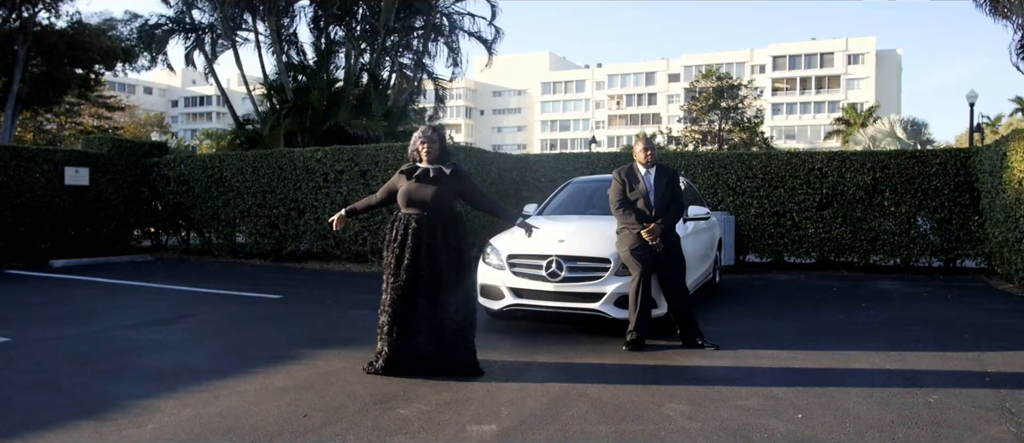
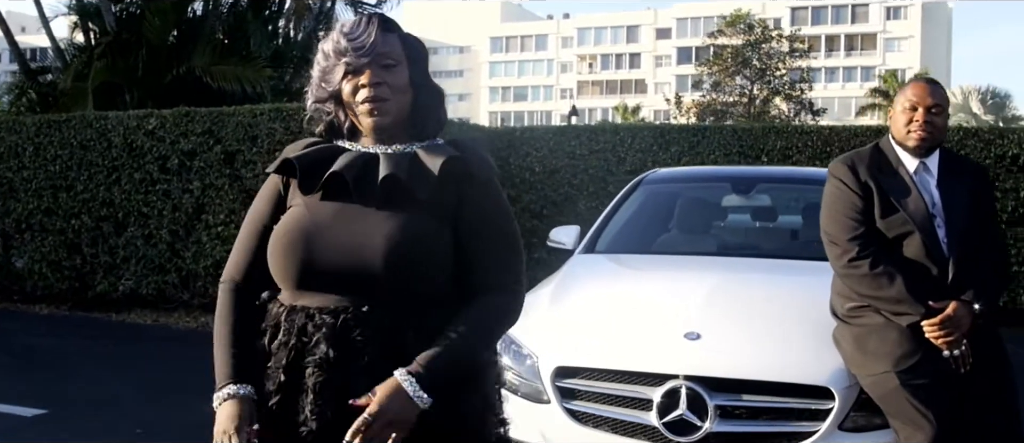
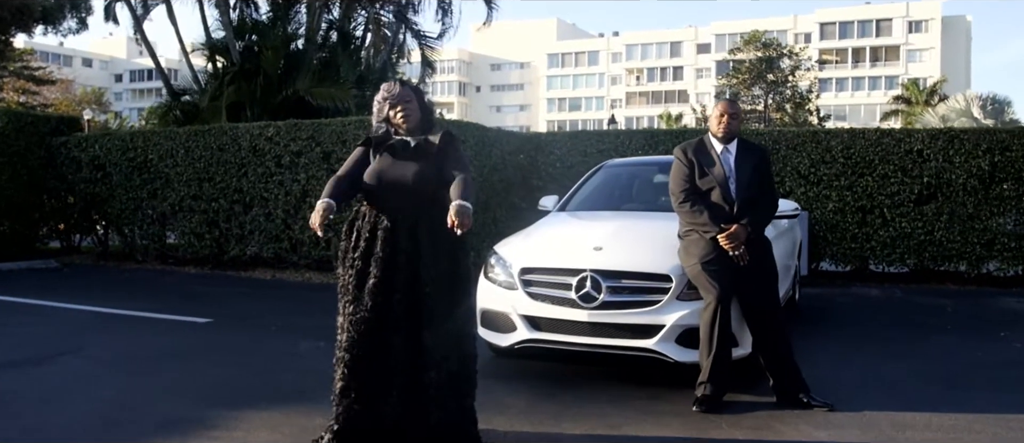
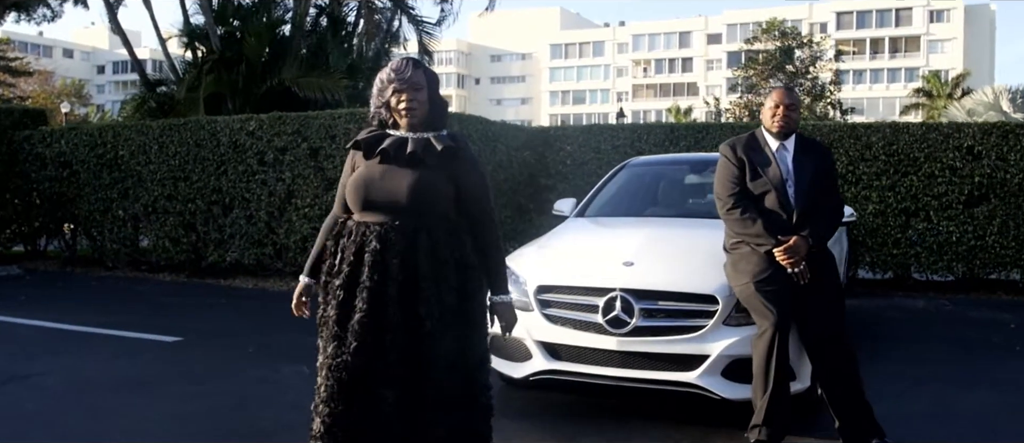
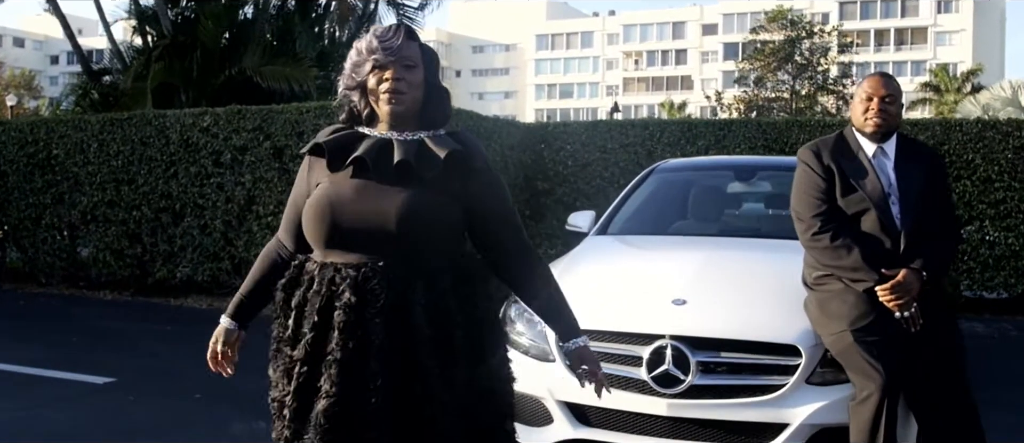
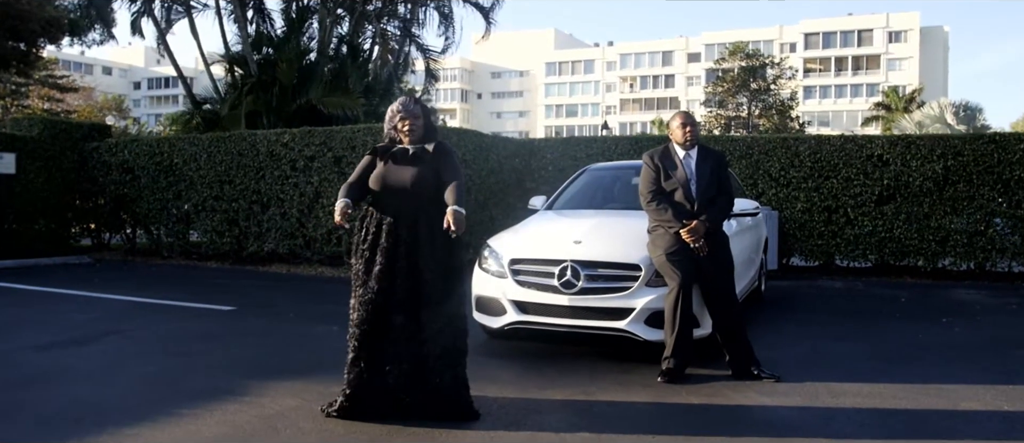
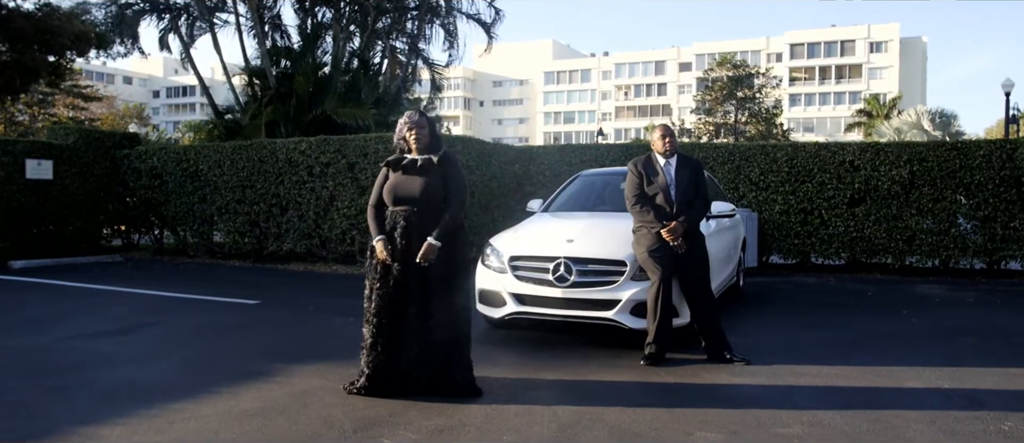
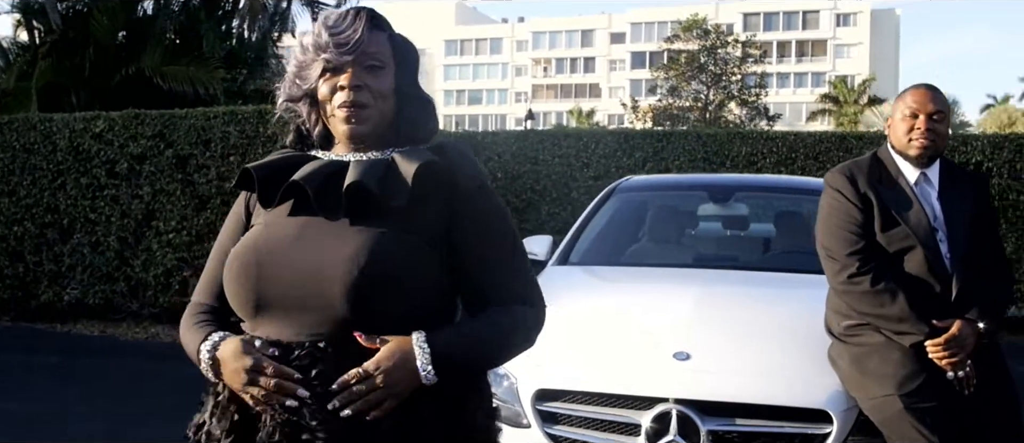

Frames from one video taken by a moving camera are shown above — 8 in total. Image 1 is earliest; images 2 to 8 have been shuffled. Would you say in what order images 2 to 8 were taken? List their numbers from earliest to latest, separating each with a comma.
7, 6, 3, 4, 5, 2, 8
